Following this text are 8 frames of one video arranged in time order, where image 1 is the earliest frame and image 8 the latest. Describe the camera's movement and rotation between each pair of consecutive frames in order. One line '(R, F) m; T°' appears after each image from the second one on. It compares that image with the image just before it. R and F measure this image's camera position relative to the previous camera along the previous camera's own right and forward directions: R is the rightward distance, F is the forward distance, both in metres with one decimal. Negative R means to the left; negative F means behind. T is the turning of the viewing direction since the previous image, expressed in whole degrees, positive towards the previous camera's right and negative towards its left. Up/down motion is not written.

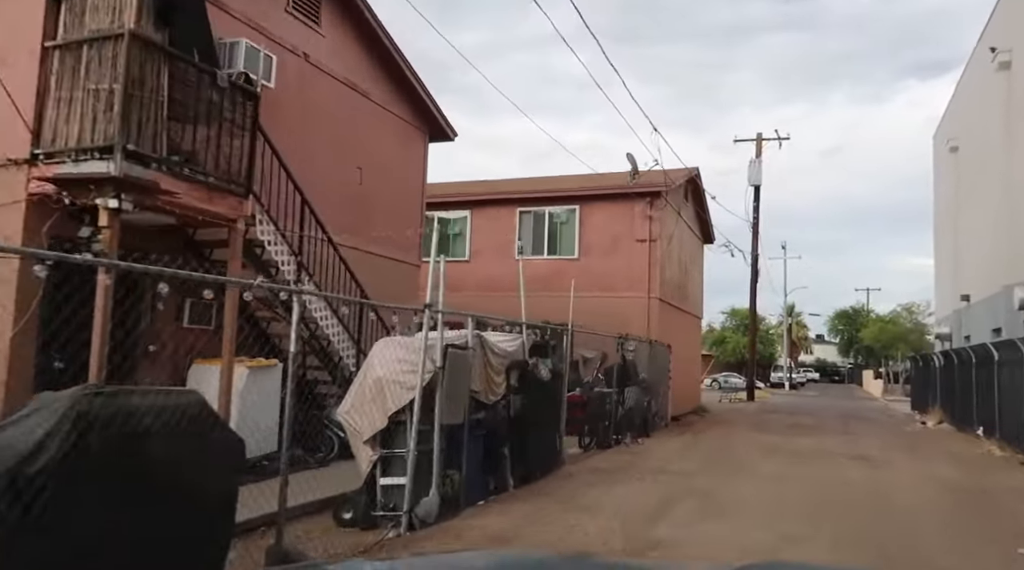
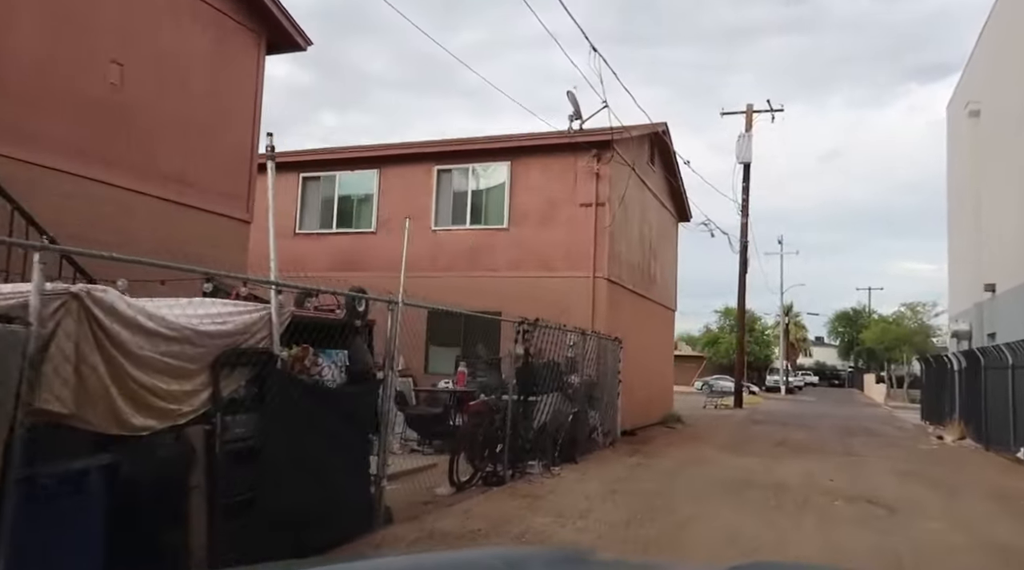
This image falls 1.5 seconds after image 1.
(+1.7, +4.2) m; 0°
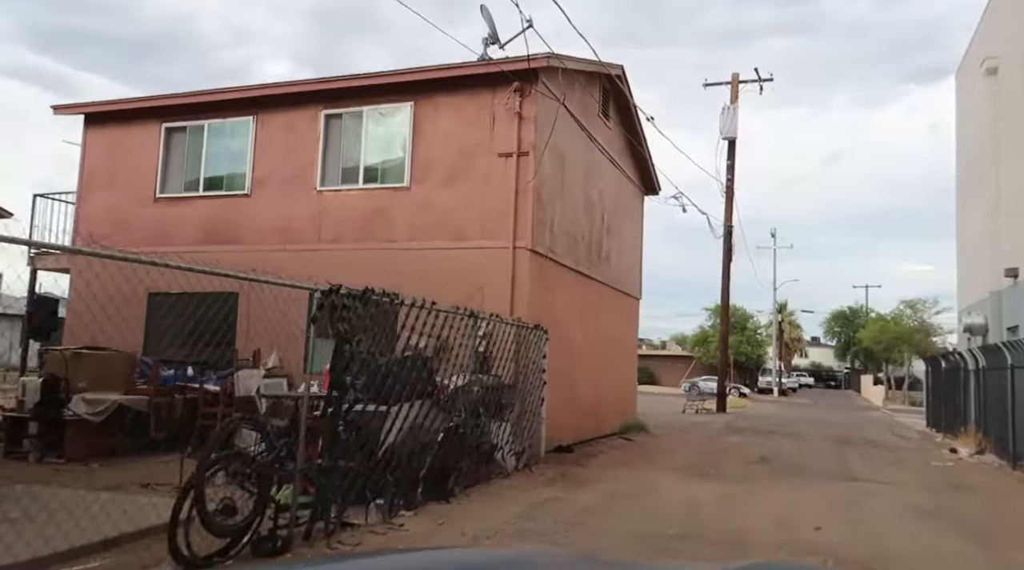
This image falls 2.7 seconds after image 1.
(+1.5, +3.4) m; 0°
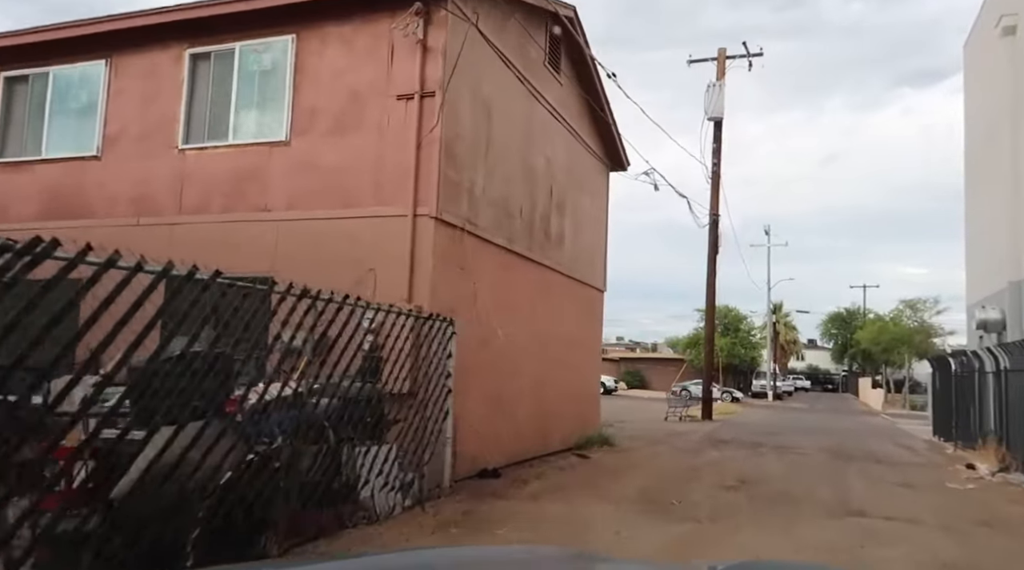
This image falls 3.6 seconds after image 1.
(+1.1, +2.7) m; 0°
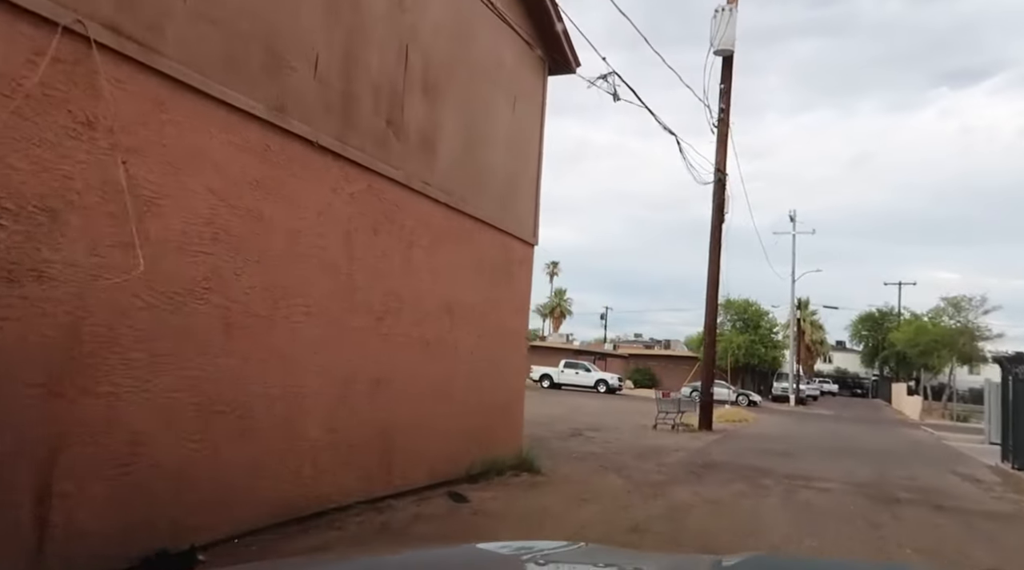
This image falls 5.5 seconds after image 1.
(+2.0, +5.3) m; -2°
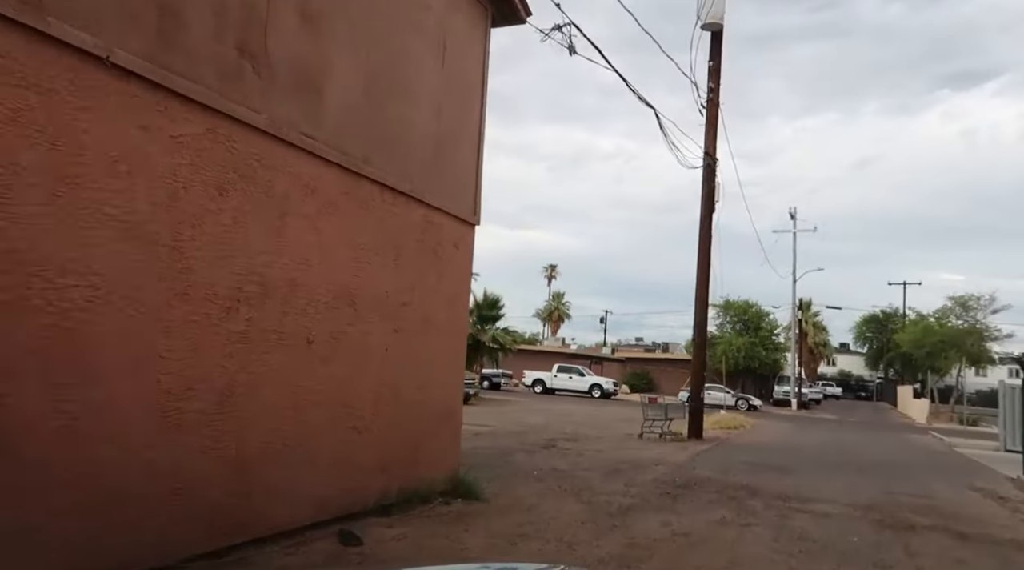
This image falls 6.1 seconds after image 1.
(+0.8, +1.8) m; 0°
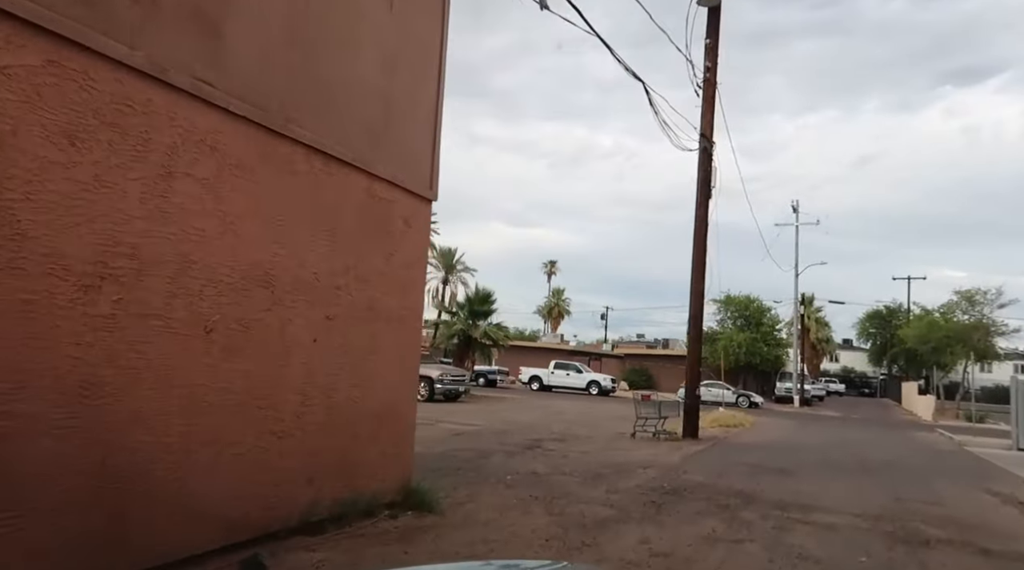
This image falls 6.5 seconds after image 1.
(+0.4, +1.1) m; 0°
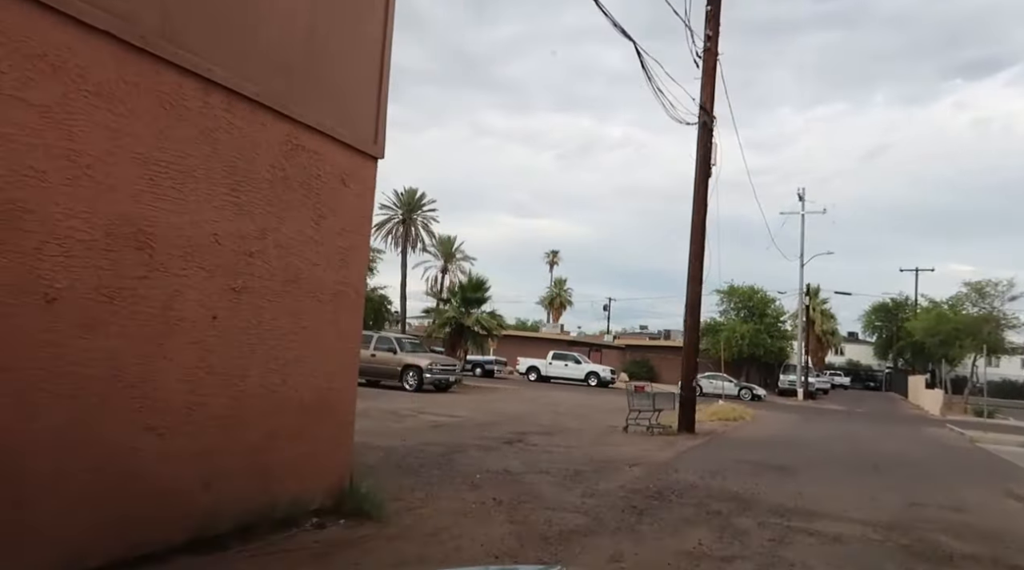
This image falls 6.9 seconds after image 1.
(+0.4, +1.2) m; 0°
